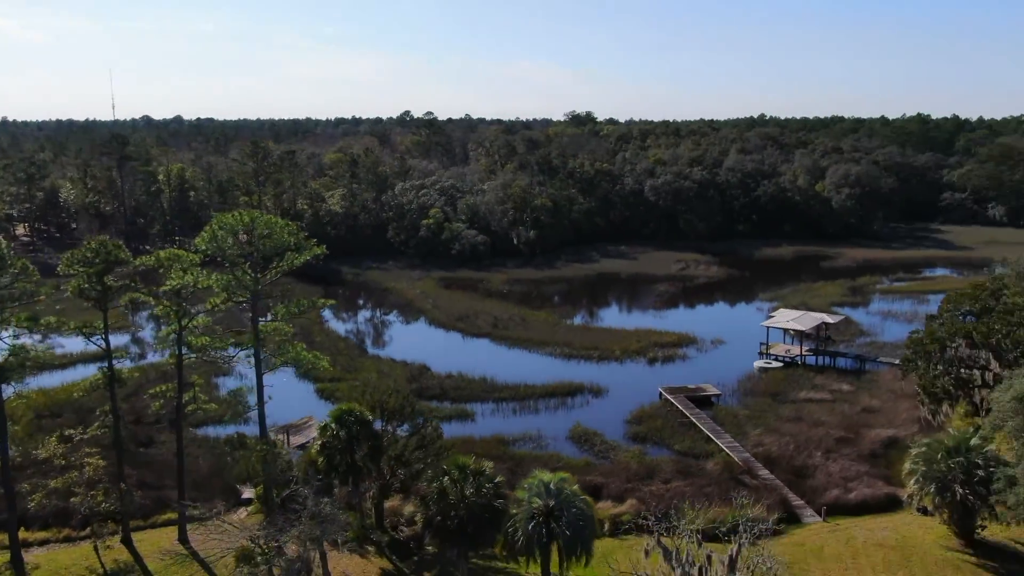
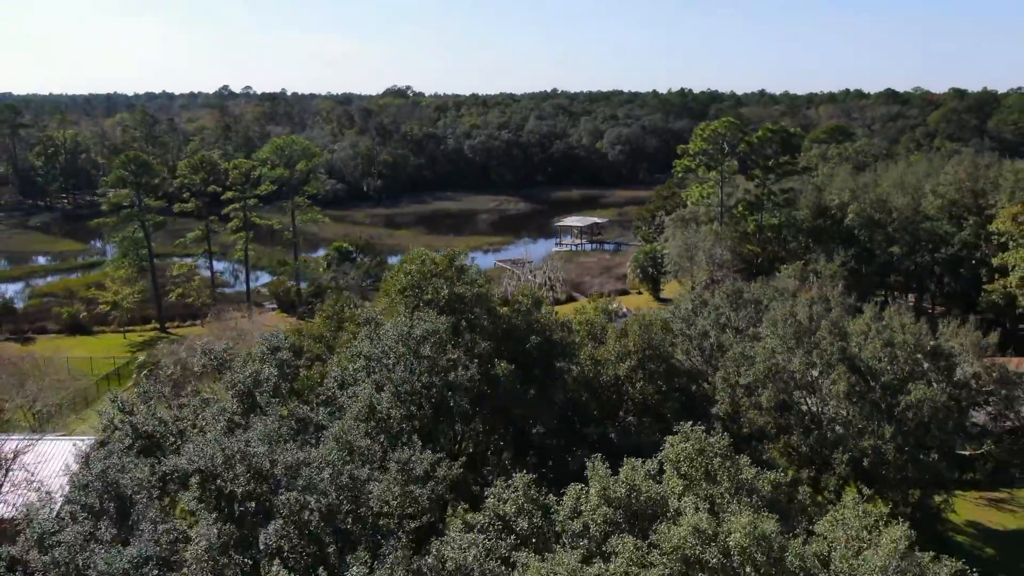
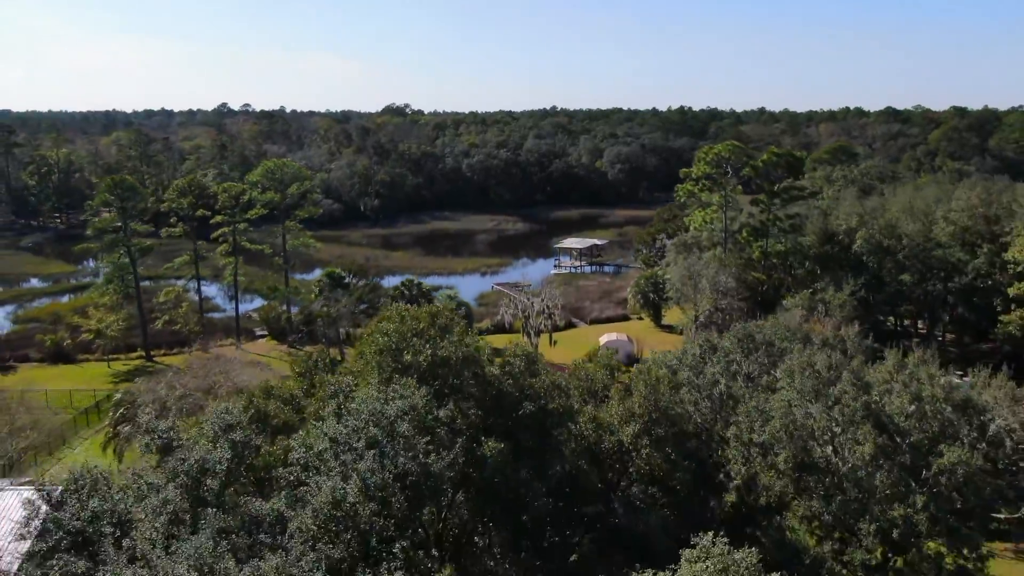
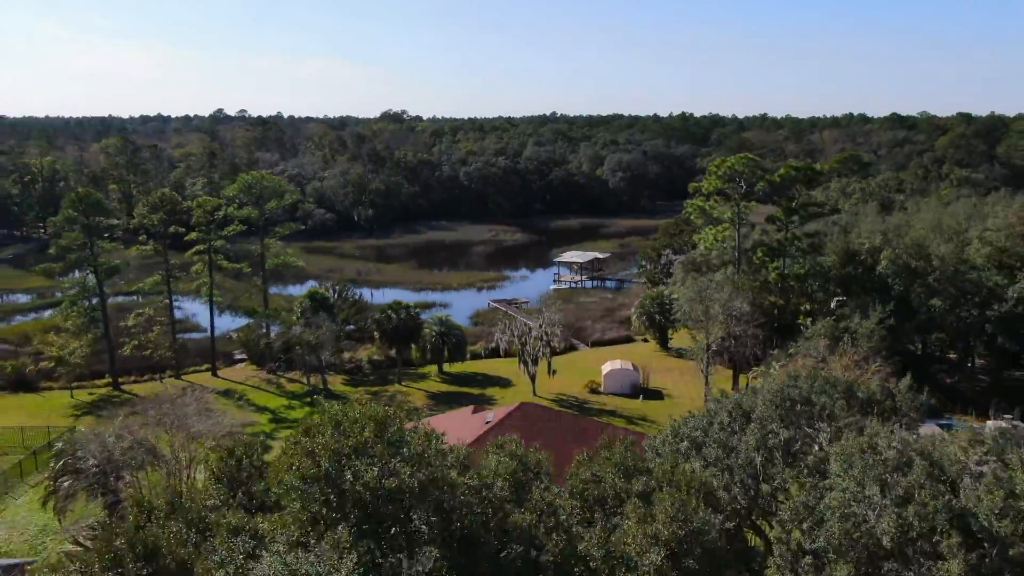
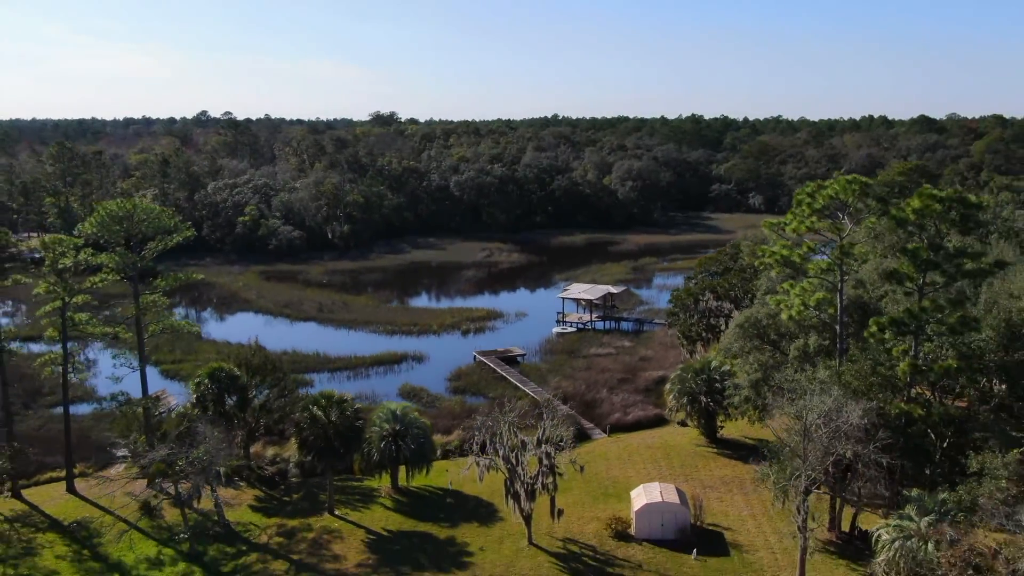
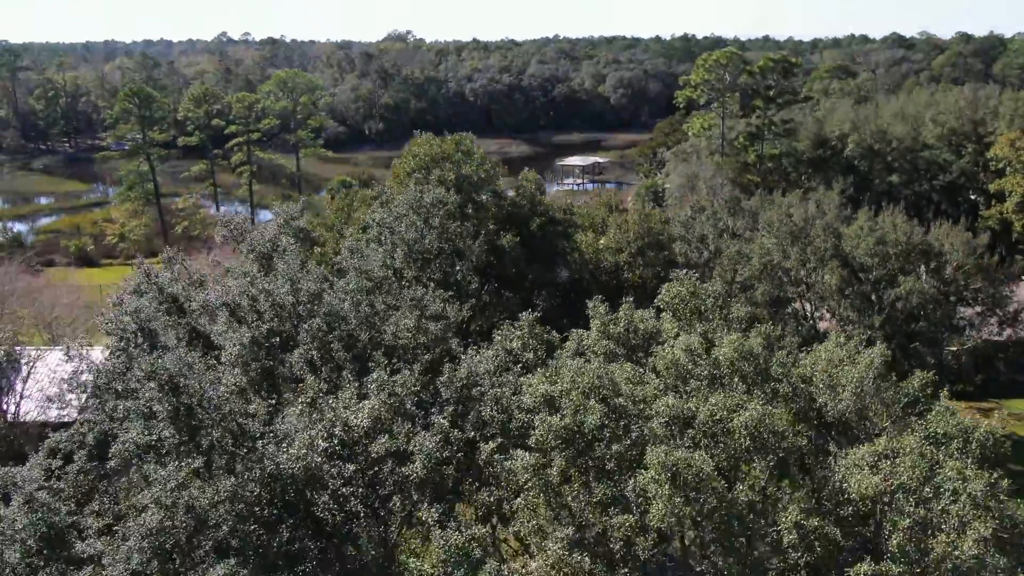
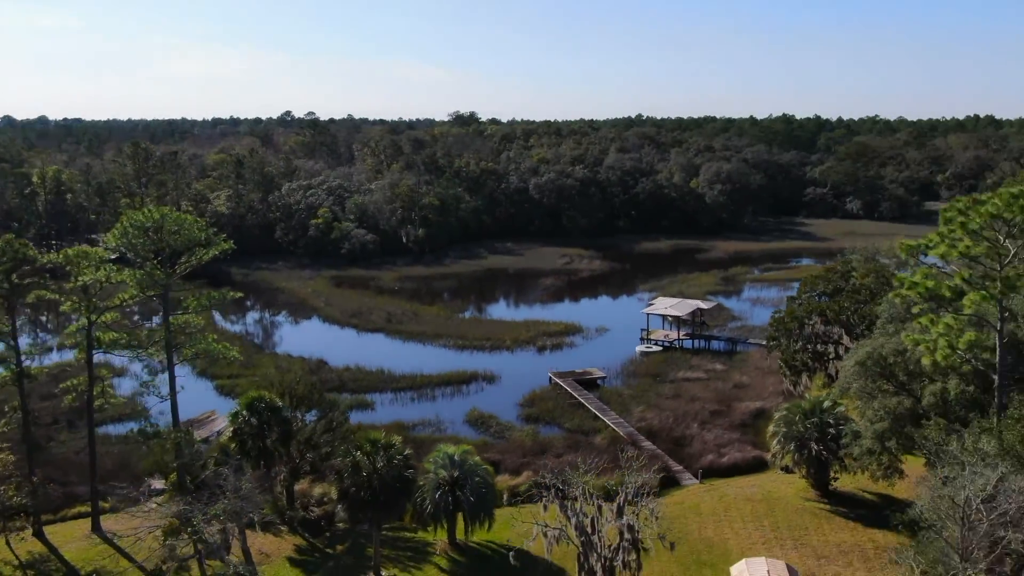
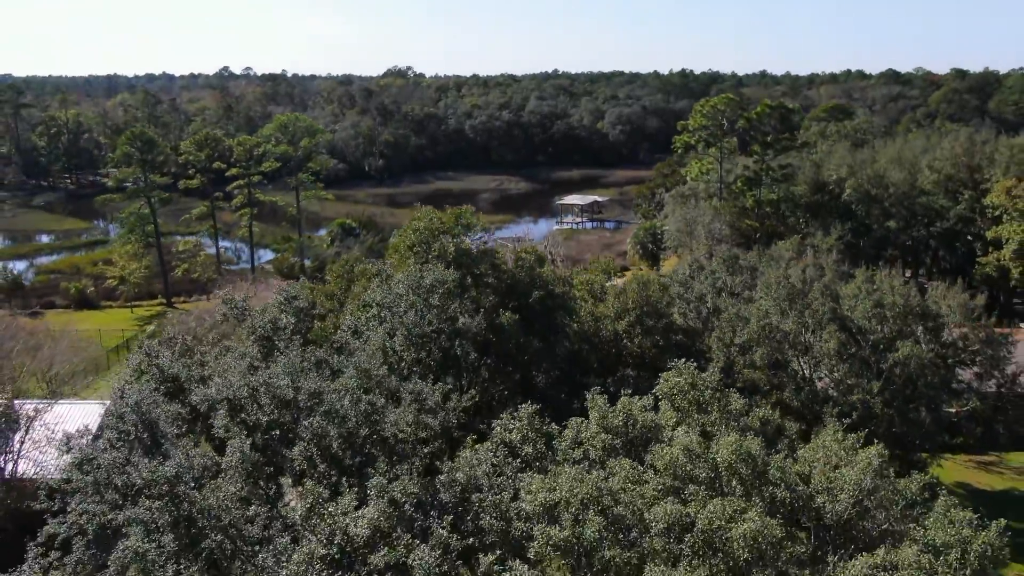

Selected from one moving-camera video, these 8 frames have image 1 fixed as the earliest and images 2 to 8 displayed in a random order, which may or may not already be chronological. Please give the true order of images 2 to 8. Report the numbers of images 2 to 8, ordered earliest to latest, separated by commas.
7, 5, 4, 3, 2, 8, 6
